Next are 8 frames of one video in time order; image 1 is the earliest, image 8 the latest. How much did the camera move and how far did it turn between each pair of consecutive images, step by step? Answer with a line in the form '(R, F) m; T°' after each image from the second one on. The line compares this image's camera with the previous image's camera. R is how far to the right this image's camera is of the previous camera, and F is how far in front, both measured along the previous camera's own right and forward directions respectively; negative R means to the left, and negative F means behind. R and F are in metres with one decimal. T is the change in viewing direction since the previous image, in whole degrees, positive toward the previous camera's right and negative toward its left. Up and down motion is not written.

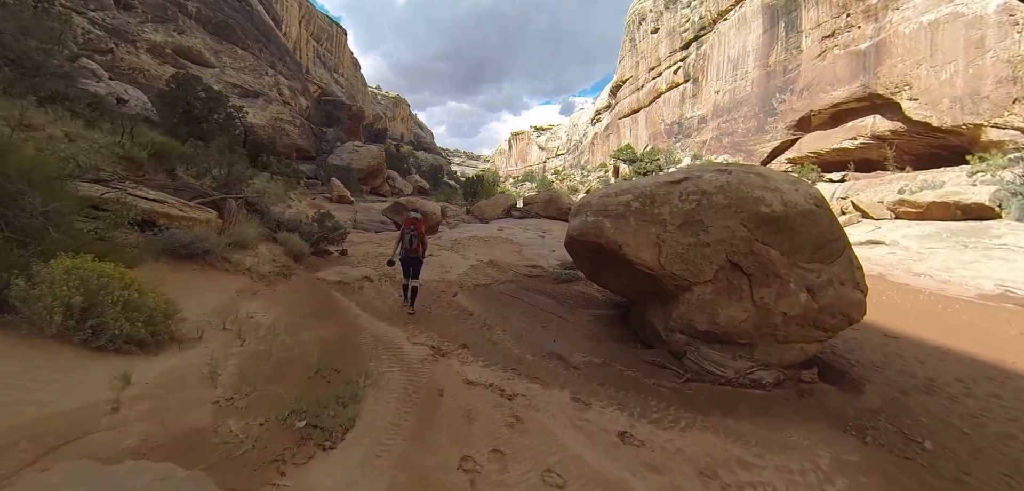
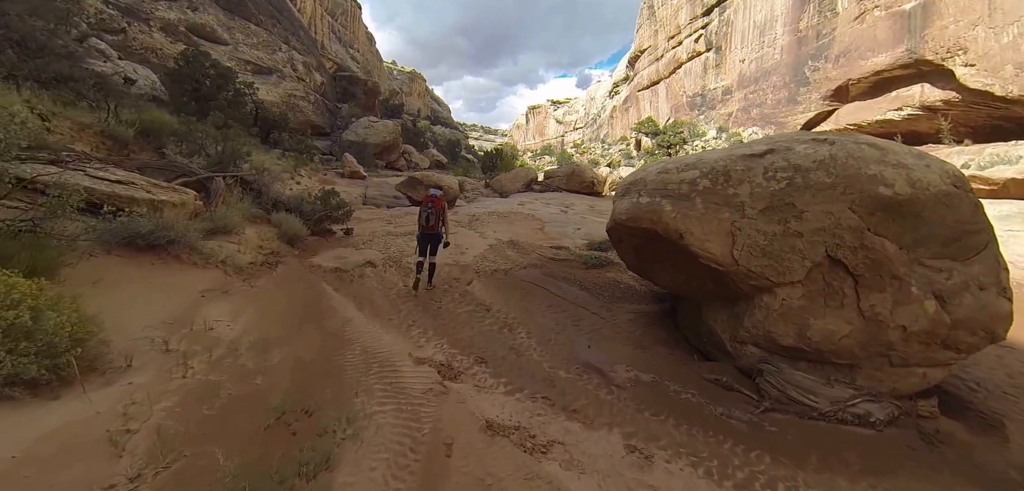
(-0.1, +0.9) m; -3°
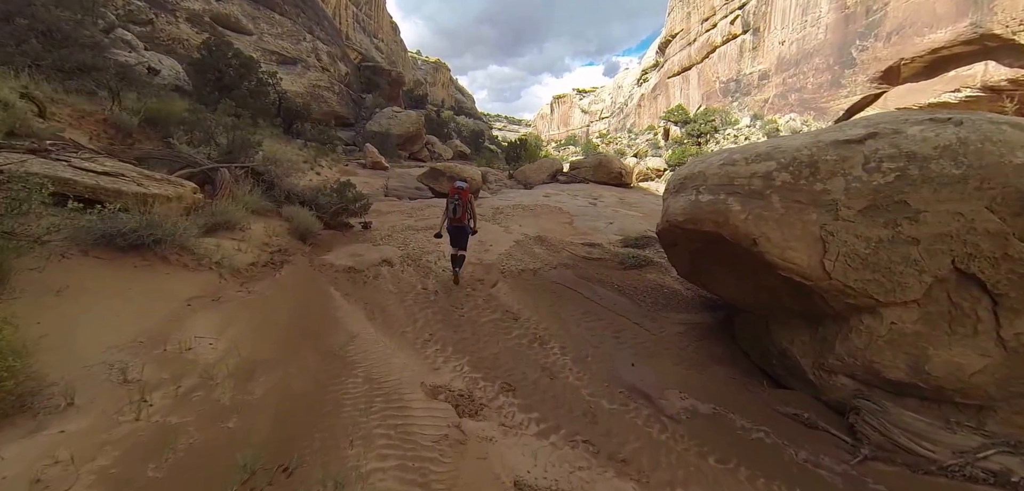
(-0.1, +0.6) m; -4°
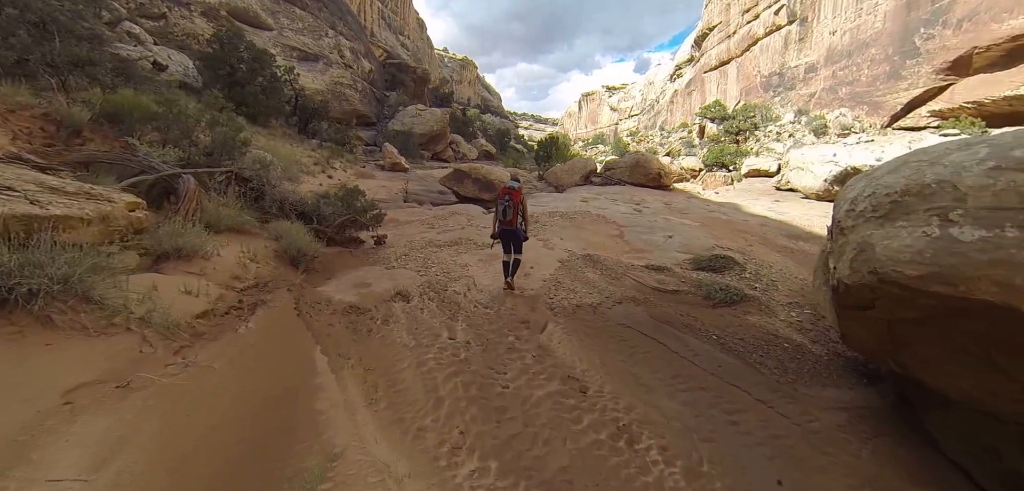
(-0.3, +1.2) m; -3°
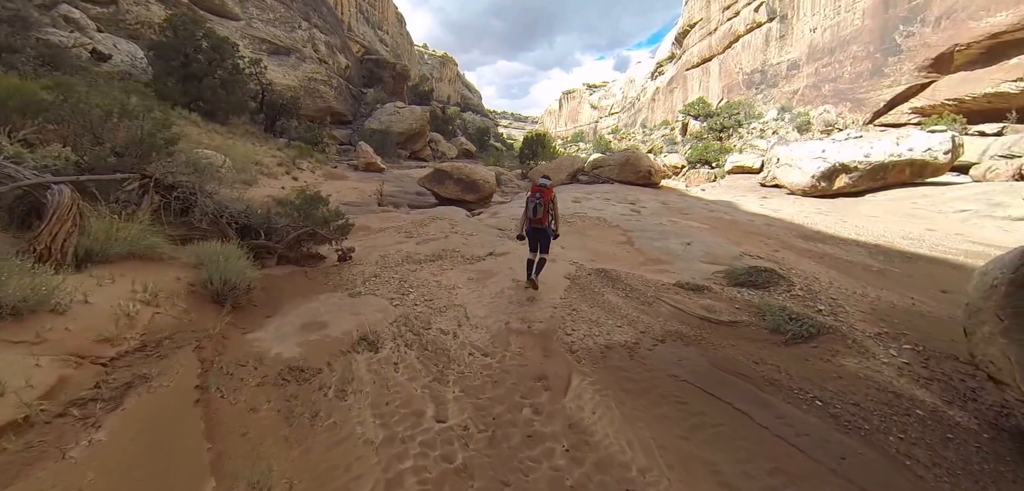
(-0.2, +1.1) m; +3°
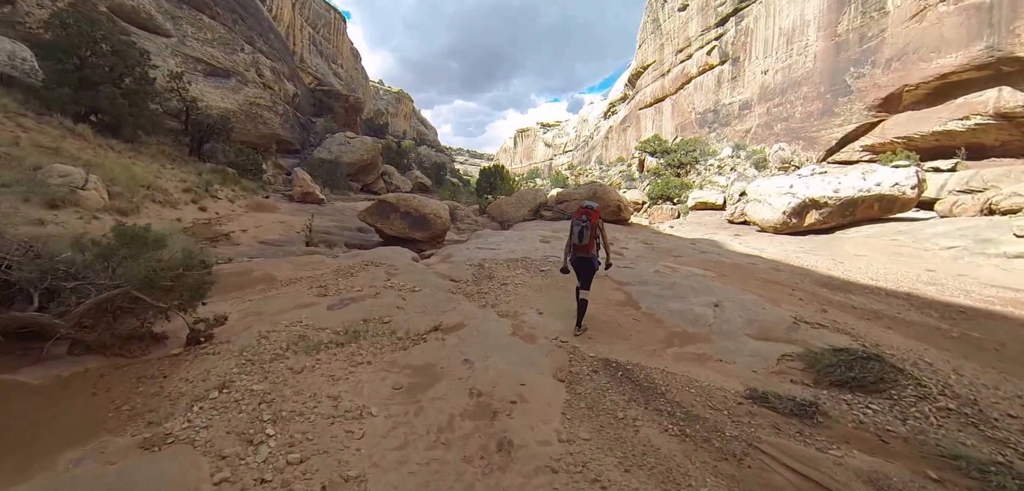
(0.0, +1.9) m; +7°
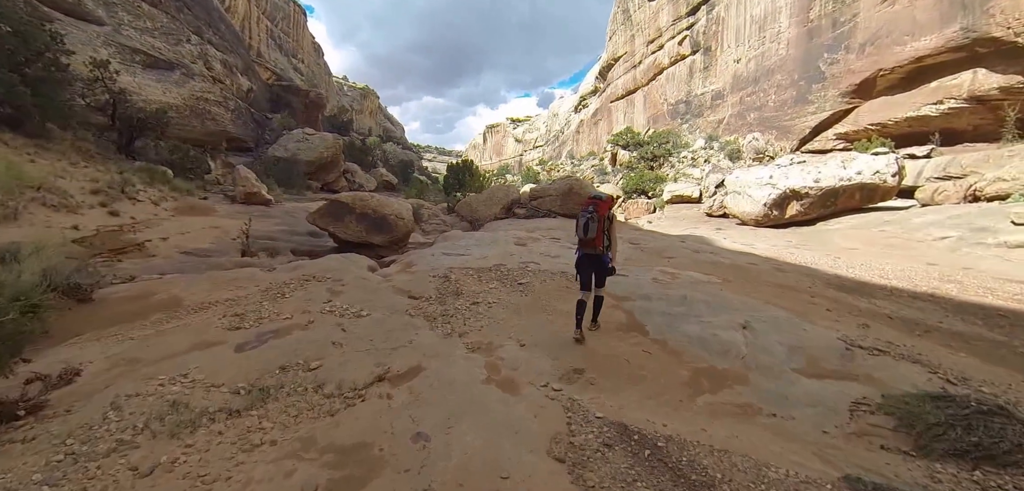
(0.0, +1.0) m; +4°
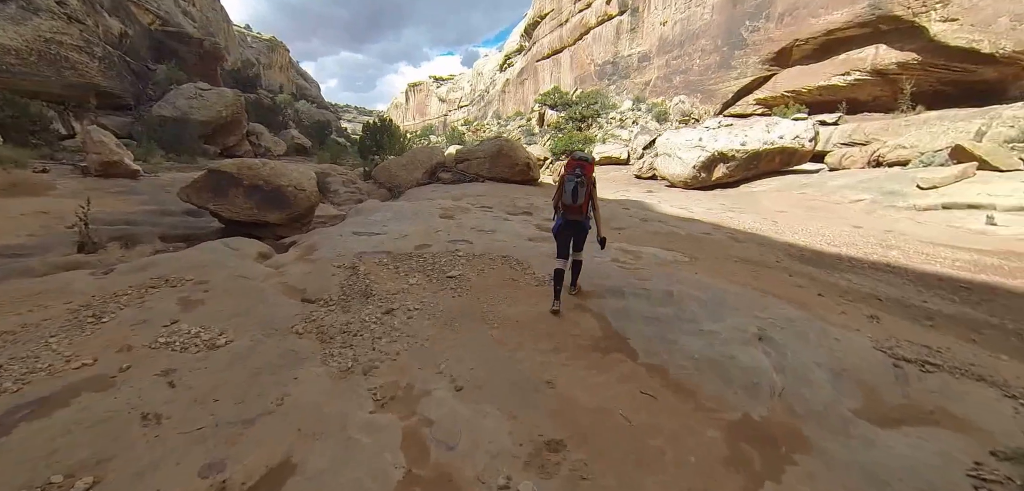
(0.0, +1.3) m; +10°
